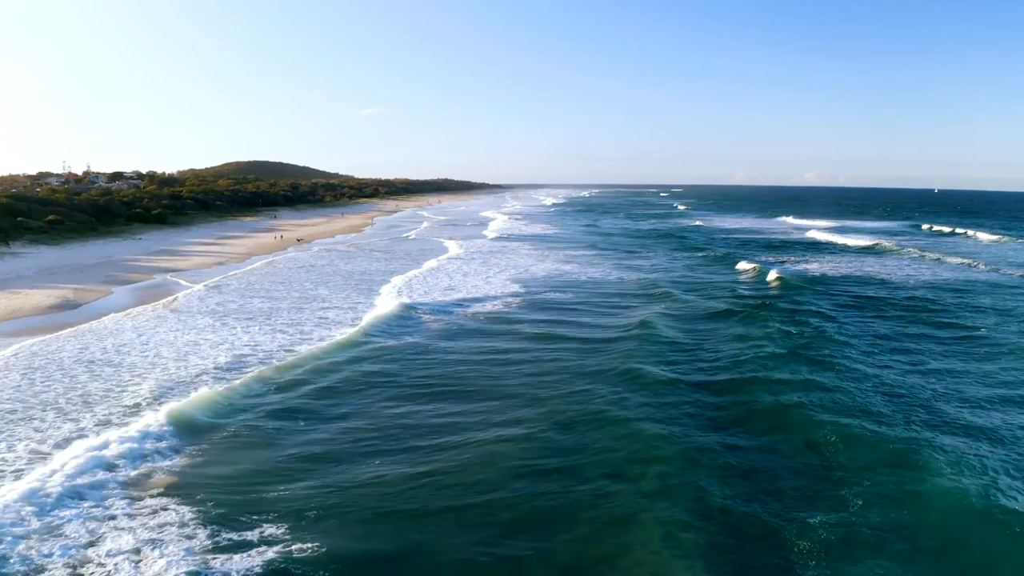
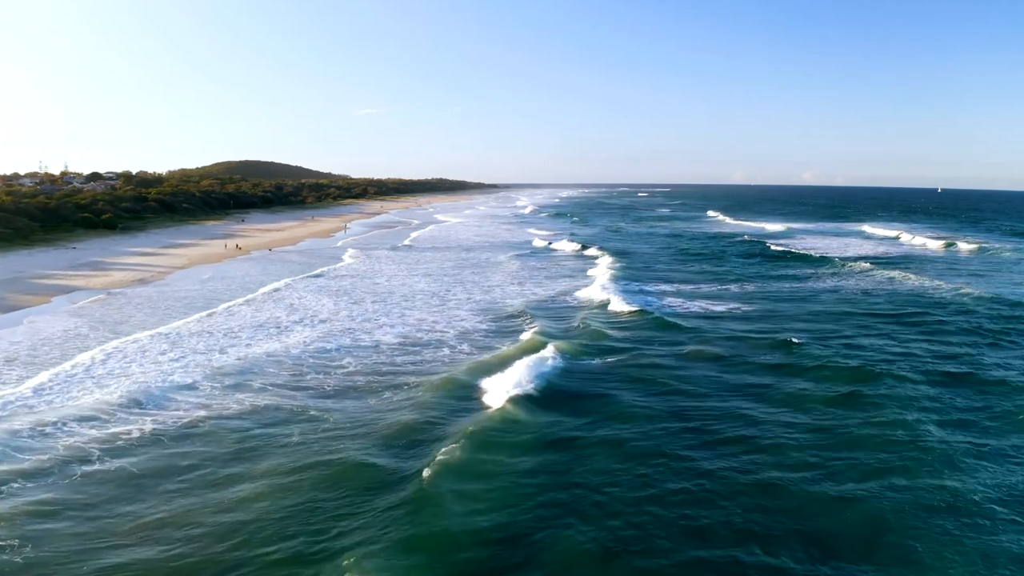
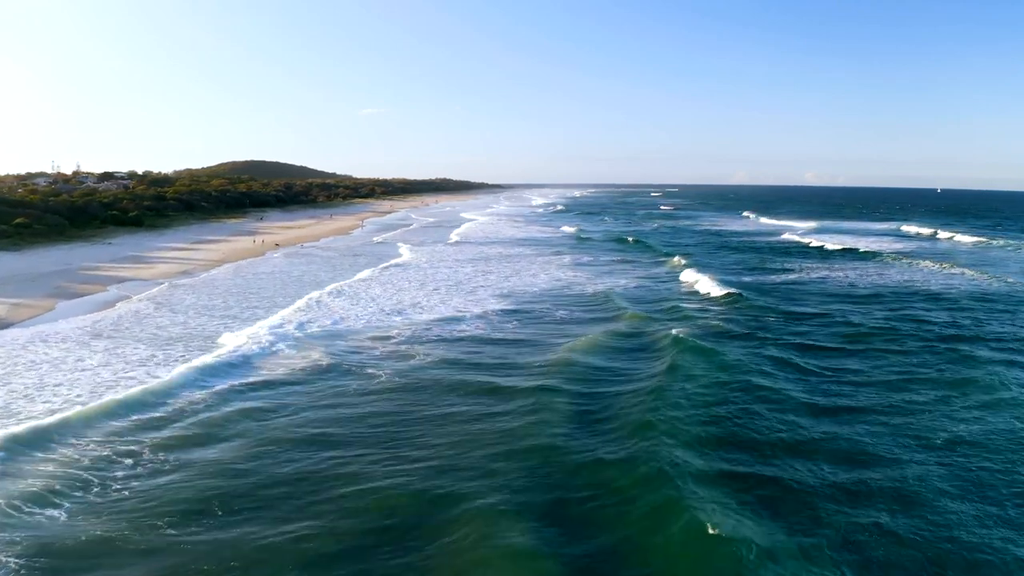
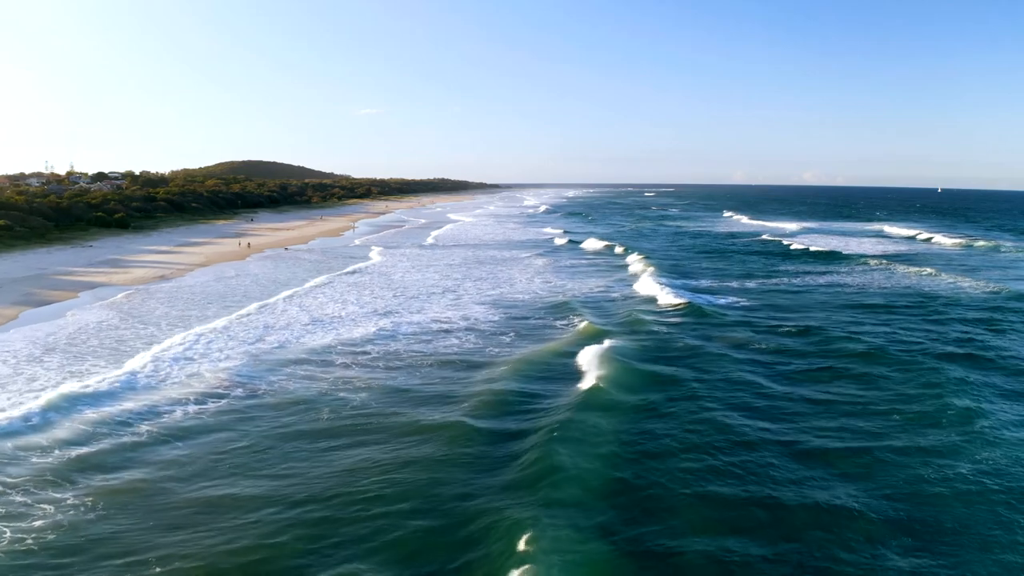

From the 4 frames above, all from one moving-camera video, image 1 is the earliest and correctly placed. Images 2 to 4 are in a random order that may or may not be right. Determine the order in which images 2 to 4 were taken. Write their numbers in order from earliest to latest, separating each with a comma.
3, 4, 2
